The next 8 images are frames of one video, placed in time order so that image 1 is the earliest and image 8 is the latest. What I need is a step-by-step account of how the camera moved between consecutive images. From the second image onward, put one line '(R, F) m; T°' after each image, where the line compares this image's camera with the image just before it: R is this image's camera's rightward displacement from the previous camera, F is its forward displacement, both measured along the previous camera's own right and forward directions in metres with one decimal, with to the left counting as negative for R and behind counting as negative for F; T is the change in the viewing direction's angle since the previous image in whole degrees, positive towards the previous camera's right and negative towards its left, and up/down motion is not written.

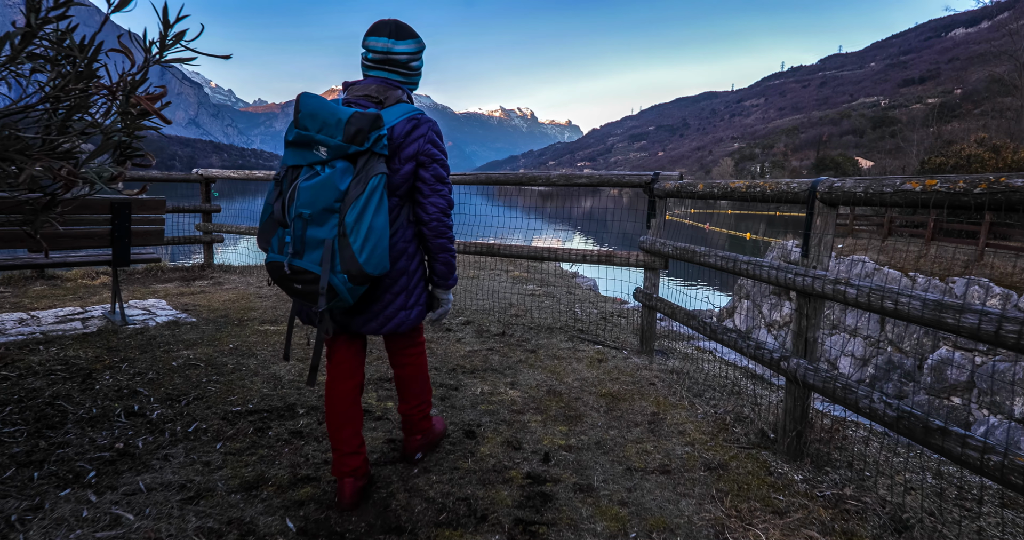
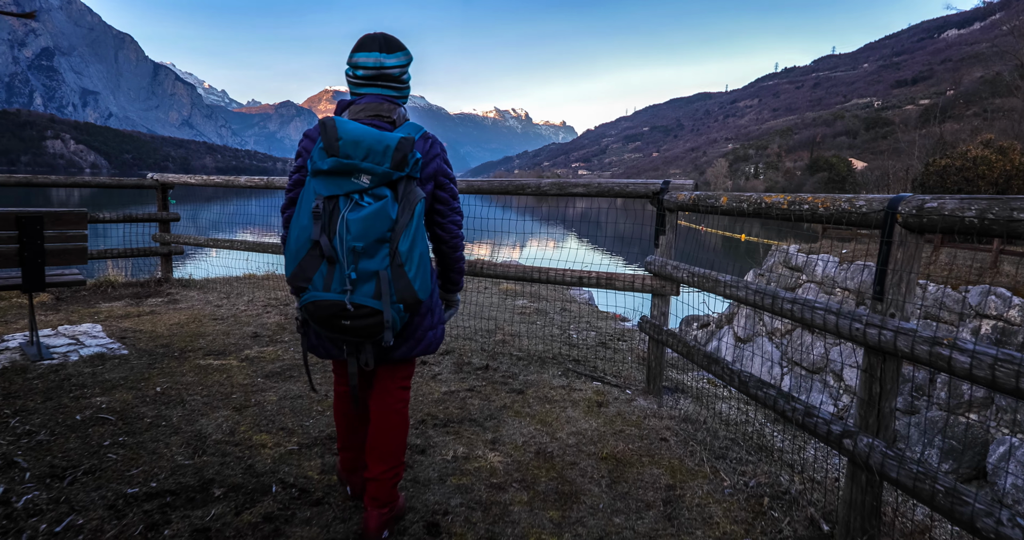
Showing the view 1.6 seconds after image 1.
(+0.1, +0.7) m; +1°
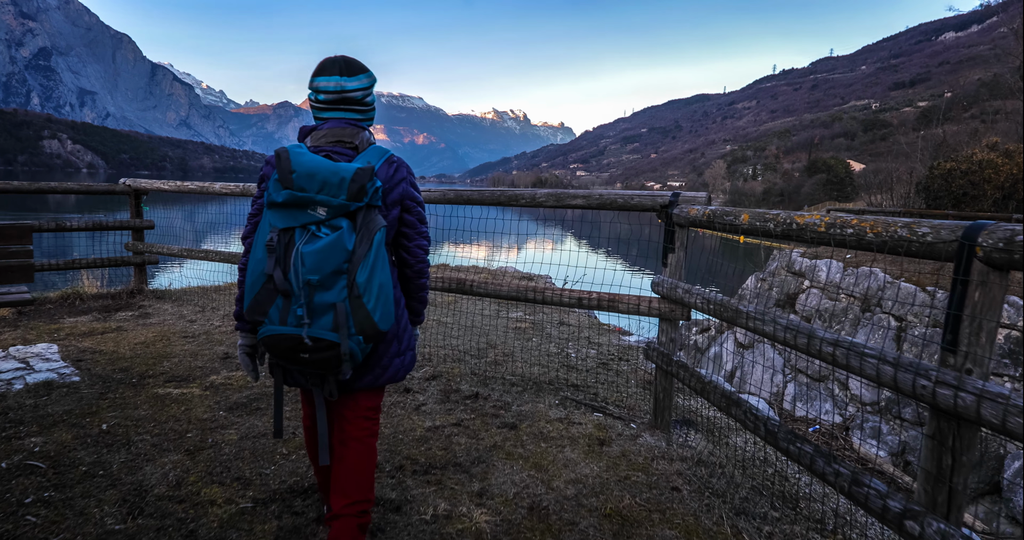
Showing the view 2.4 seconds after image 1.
(0.0, +0.4) m; 0°
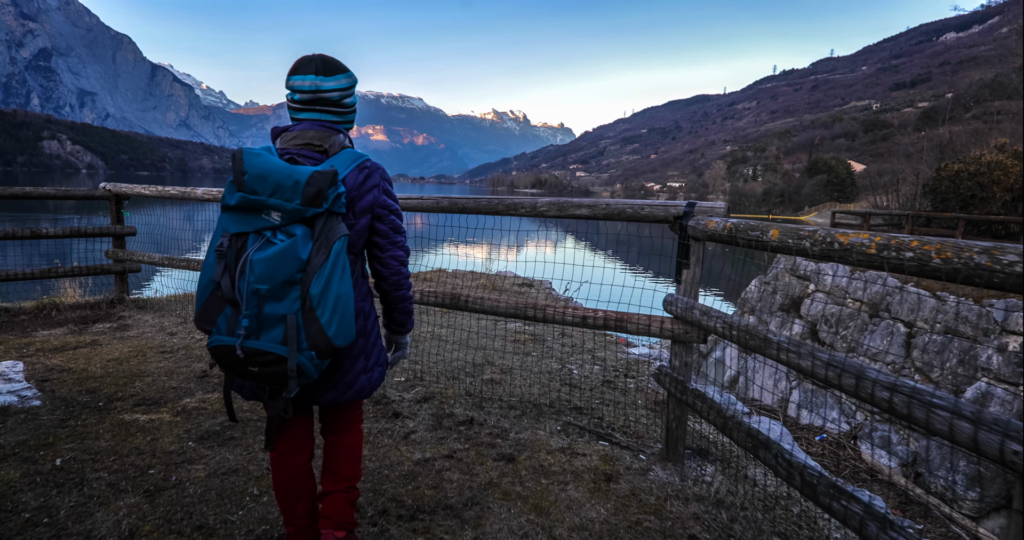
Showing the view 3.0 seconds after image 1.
(0.0, +0.3) m; 0°
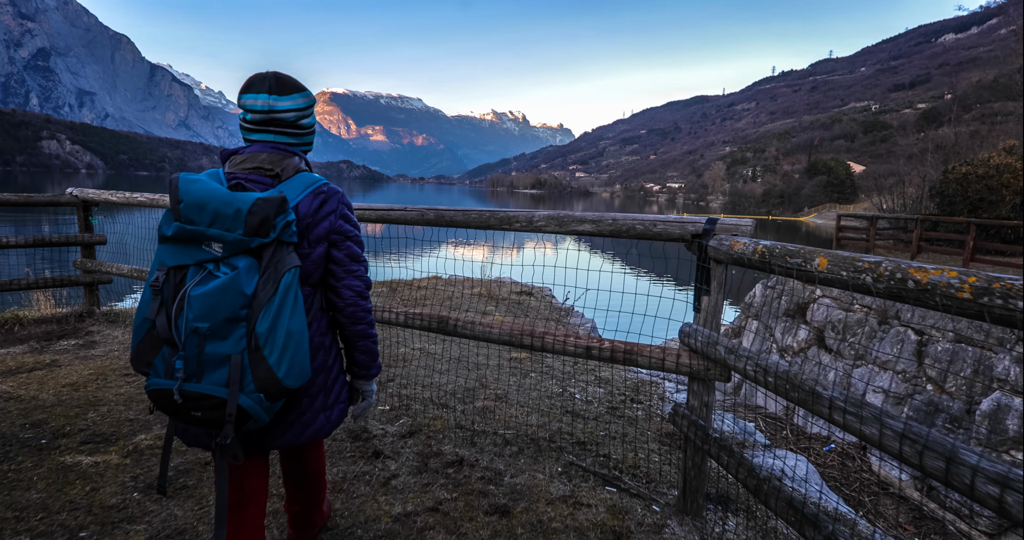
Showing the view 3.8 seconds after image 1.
(0.0, +0.4) m; 0°
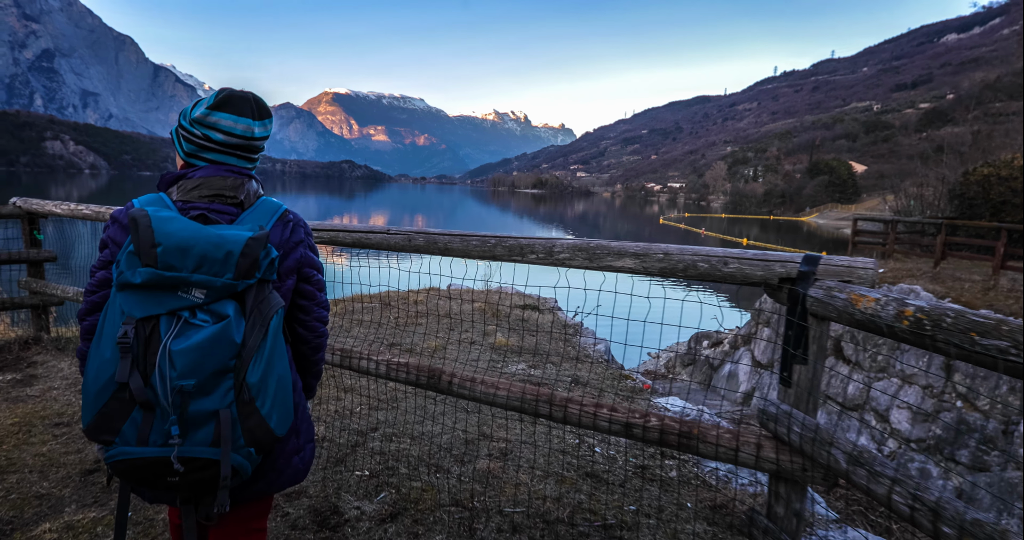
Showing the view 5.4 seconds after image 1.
(-0.1, +0.8) m; 0°
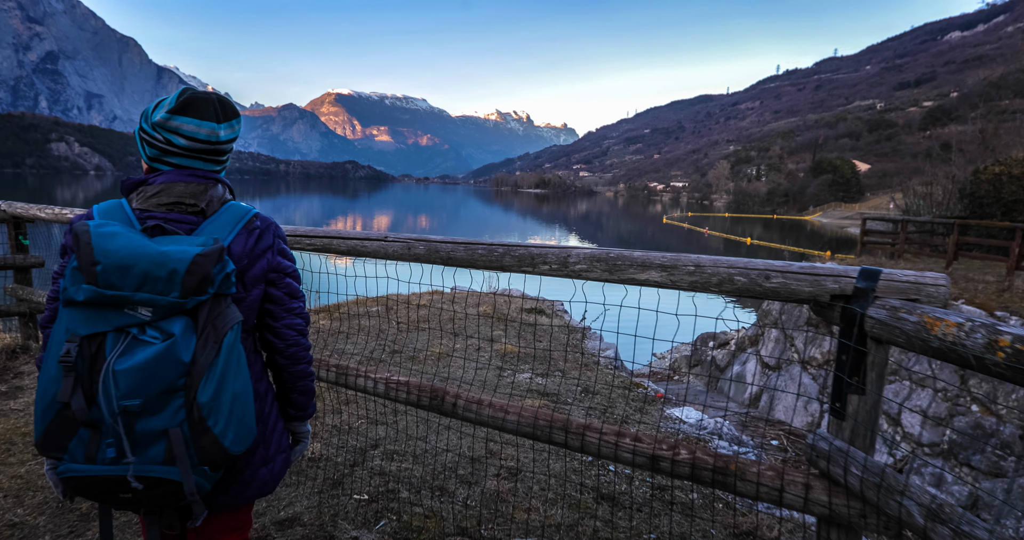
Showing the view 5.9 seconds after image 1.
(0.0, +0.2) m; 0°
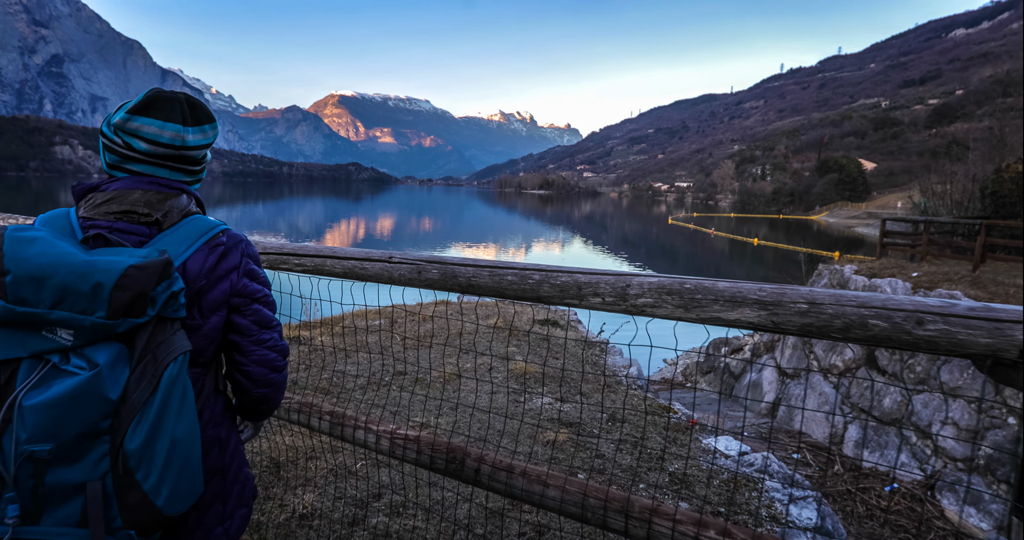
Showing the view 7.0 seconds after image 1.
(-0.1, +0.5) m; 0°
